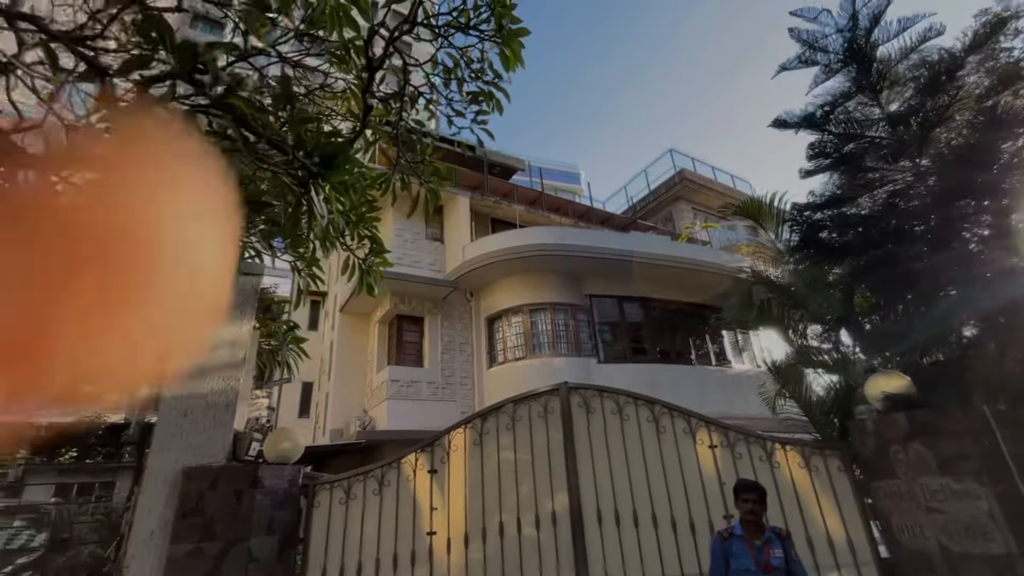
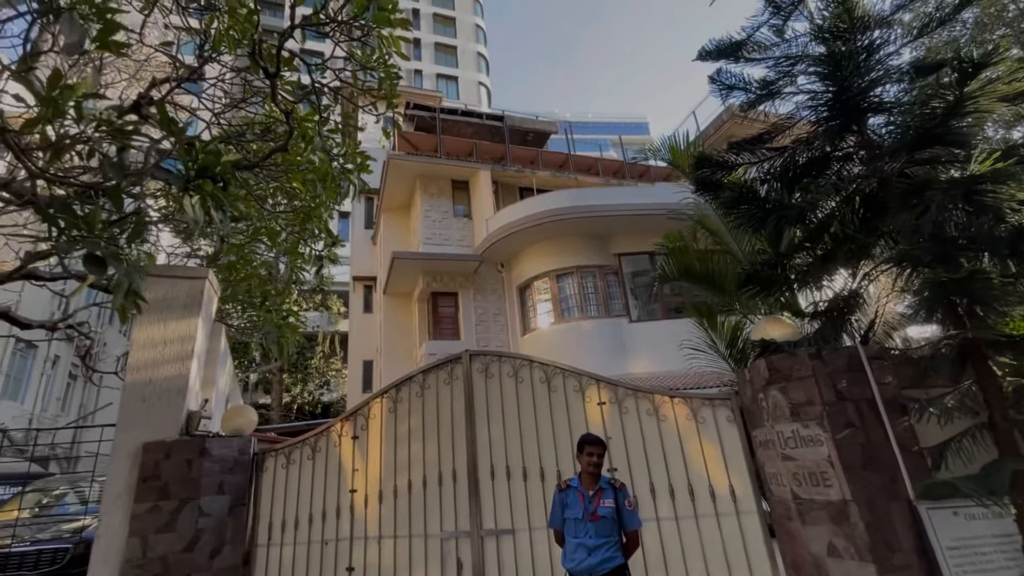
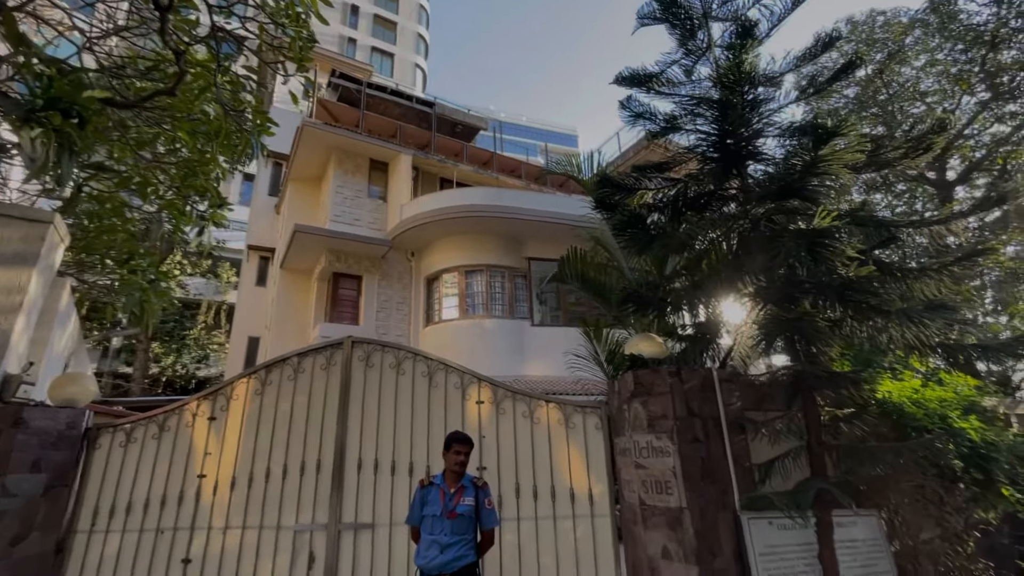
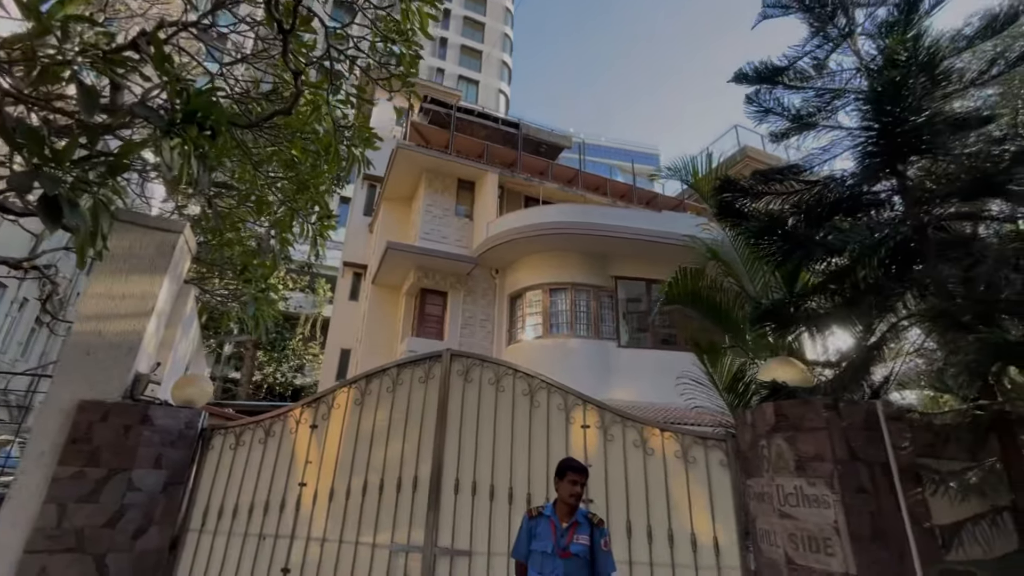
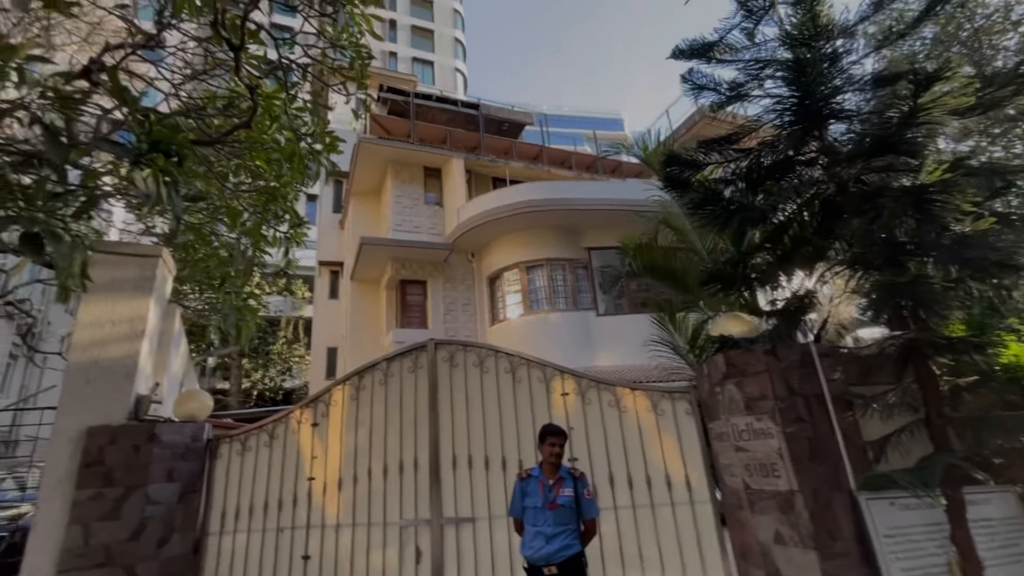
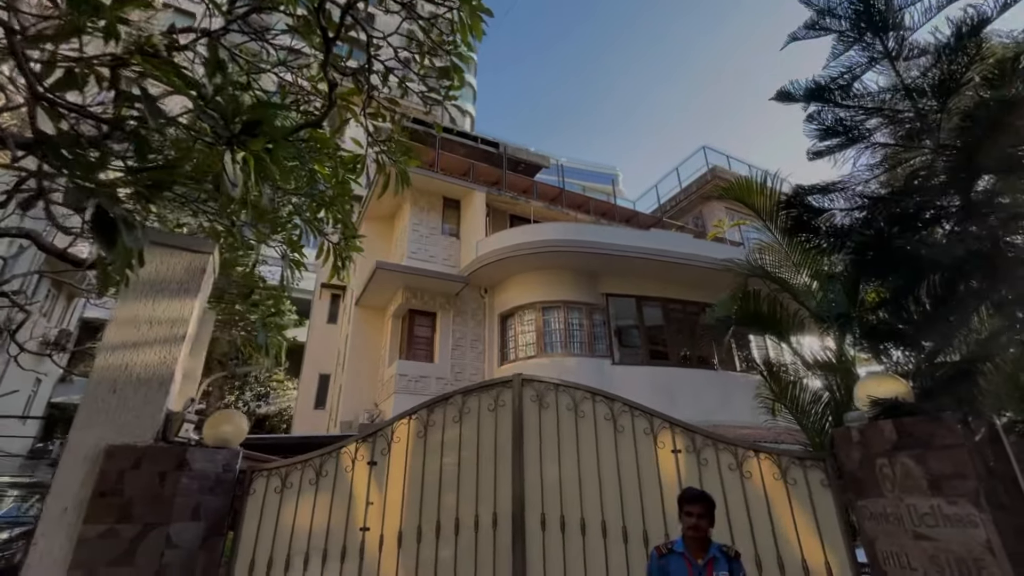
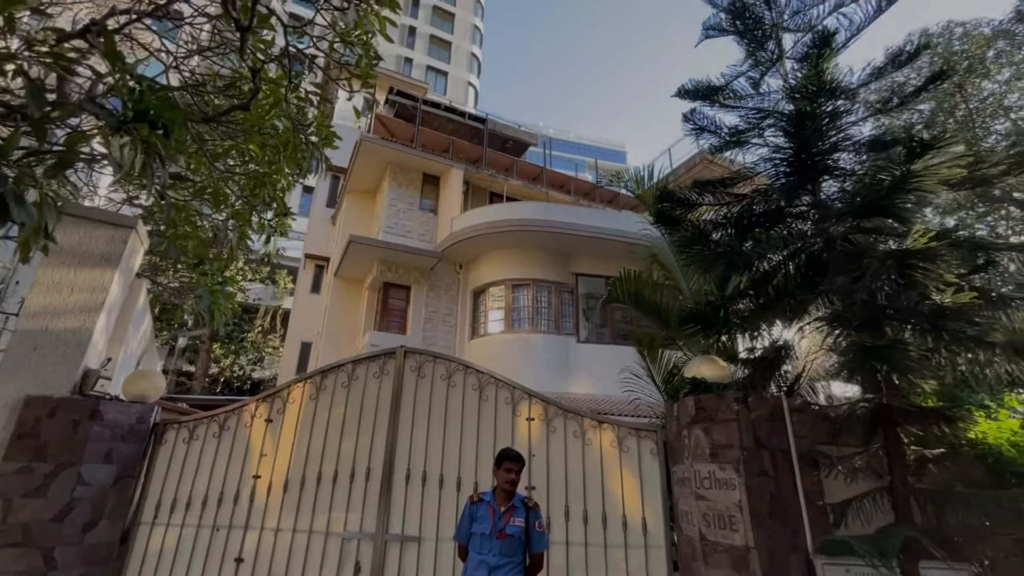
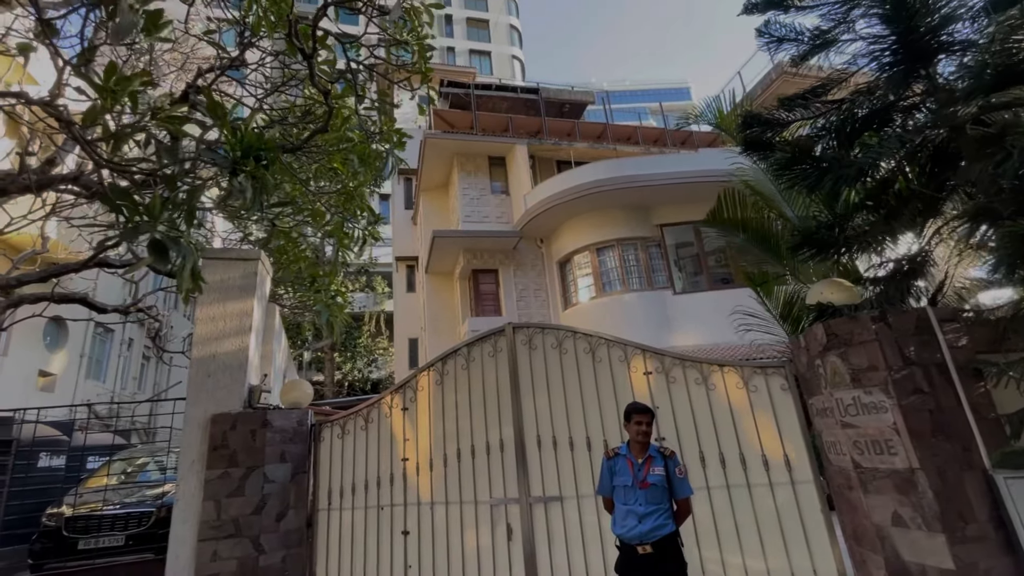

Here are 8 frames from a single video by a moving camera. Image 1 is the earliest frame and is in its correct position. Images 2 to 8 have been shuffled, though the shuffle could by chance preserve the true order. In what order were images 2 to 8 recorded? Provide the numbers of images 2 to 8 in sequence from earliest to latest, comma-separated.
6, 4, 7, 3, 5, 2, 8
